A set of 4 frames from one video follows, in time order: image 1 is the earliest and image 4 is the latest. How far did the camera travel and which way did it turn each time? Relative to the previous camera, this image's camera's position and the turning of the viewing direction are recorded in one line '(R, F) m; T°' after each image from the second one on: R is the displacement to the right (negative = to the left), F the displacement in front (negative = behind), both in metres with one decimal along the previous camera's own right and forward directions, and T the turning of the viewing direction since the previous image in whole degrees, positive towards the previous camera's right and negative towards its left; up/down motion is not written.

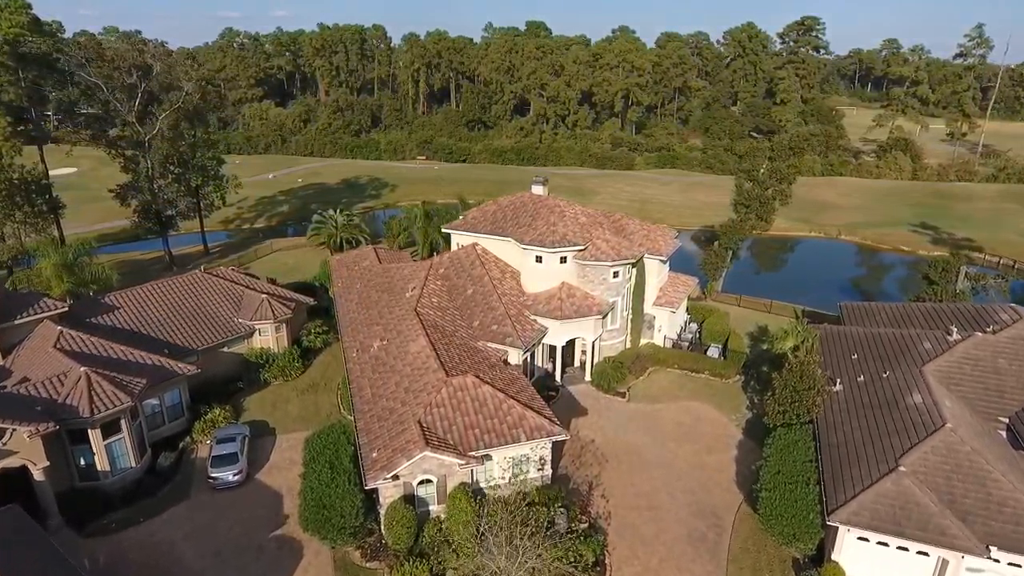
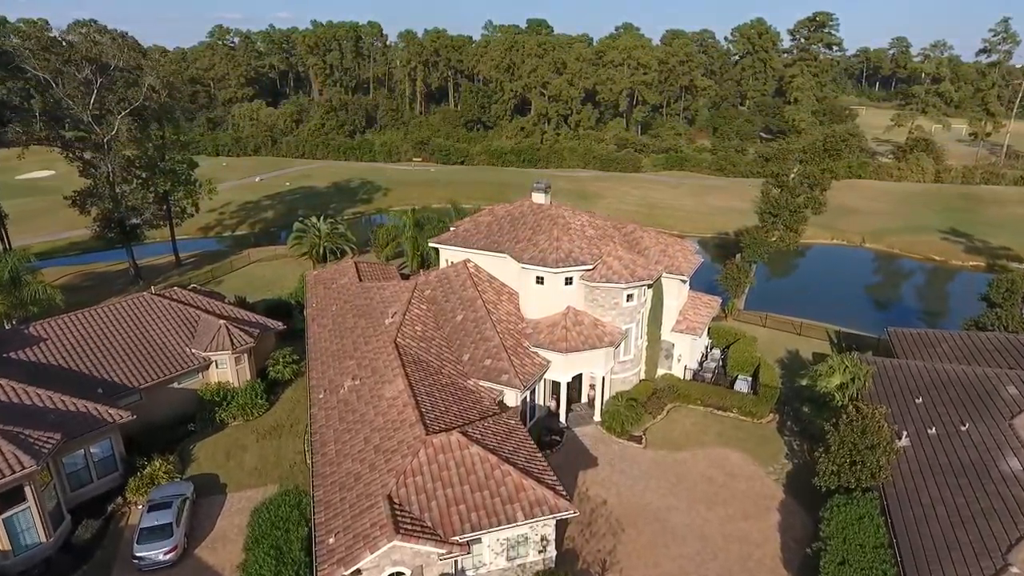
(+0.3, +5.3) m; 0°
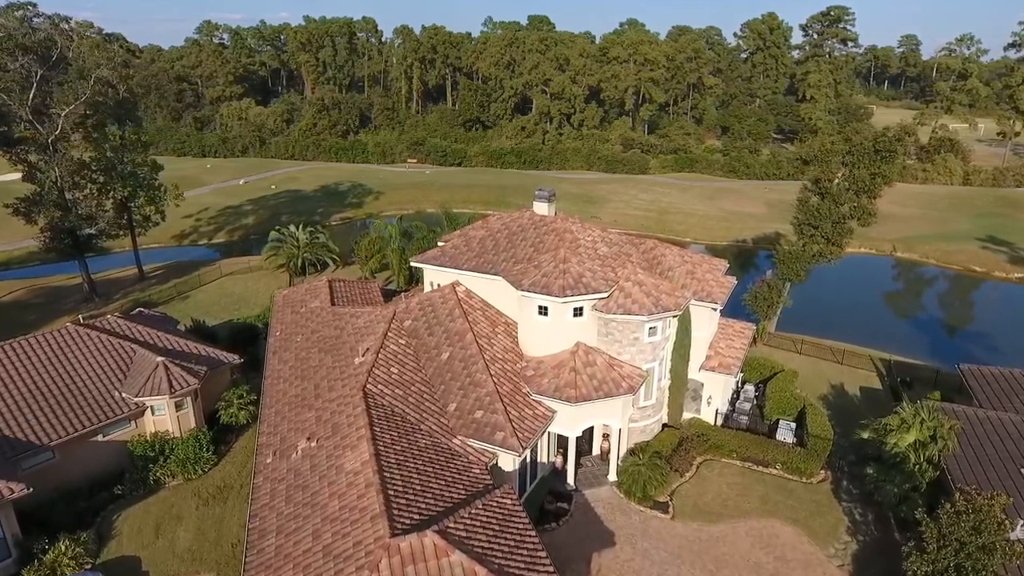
(+0.2, +5.7) m; 0°
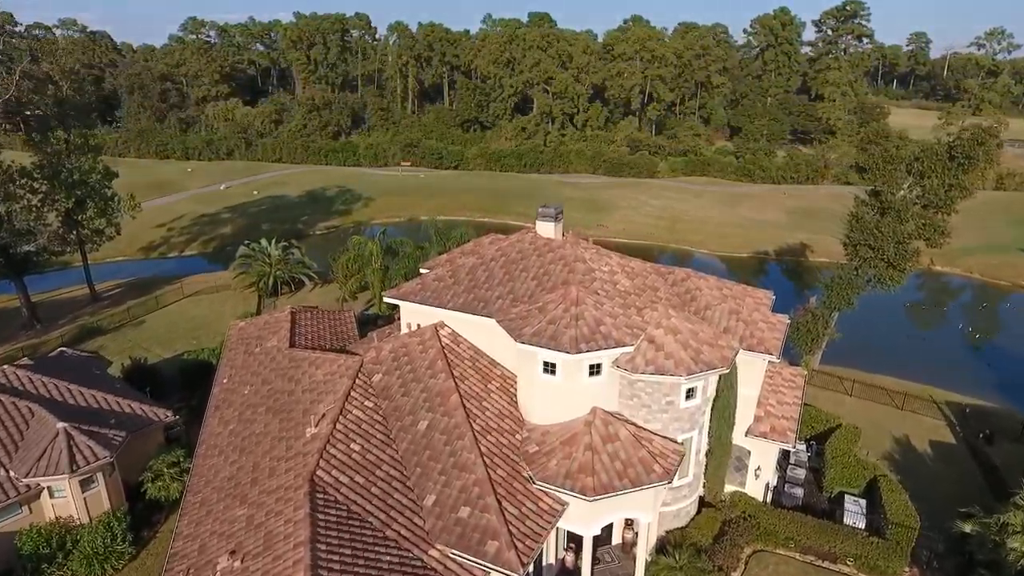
(+0.1, +6.0) m; 0°
